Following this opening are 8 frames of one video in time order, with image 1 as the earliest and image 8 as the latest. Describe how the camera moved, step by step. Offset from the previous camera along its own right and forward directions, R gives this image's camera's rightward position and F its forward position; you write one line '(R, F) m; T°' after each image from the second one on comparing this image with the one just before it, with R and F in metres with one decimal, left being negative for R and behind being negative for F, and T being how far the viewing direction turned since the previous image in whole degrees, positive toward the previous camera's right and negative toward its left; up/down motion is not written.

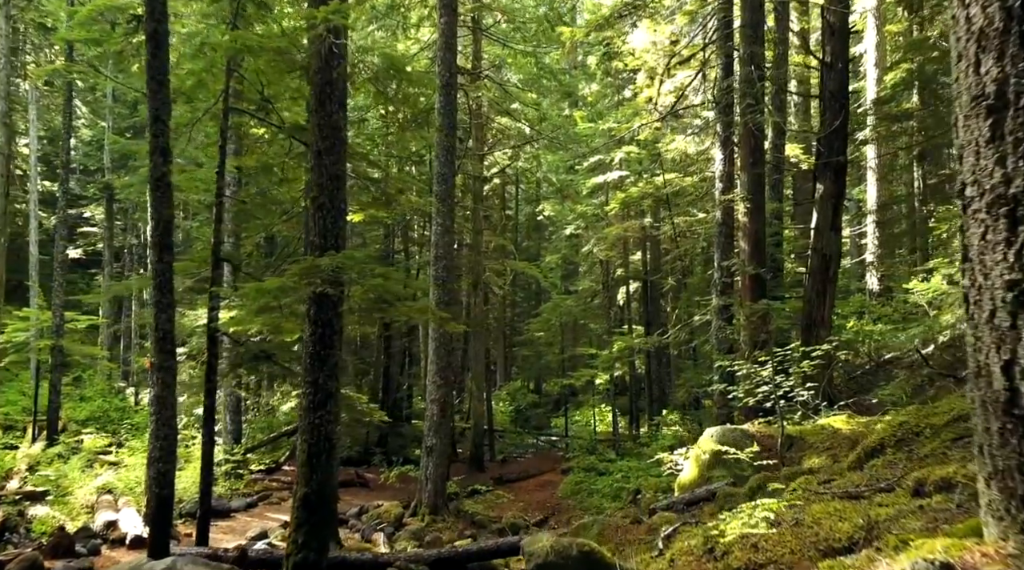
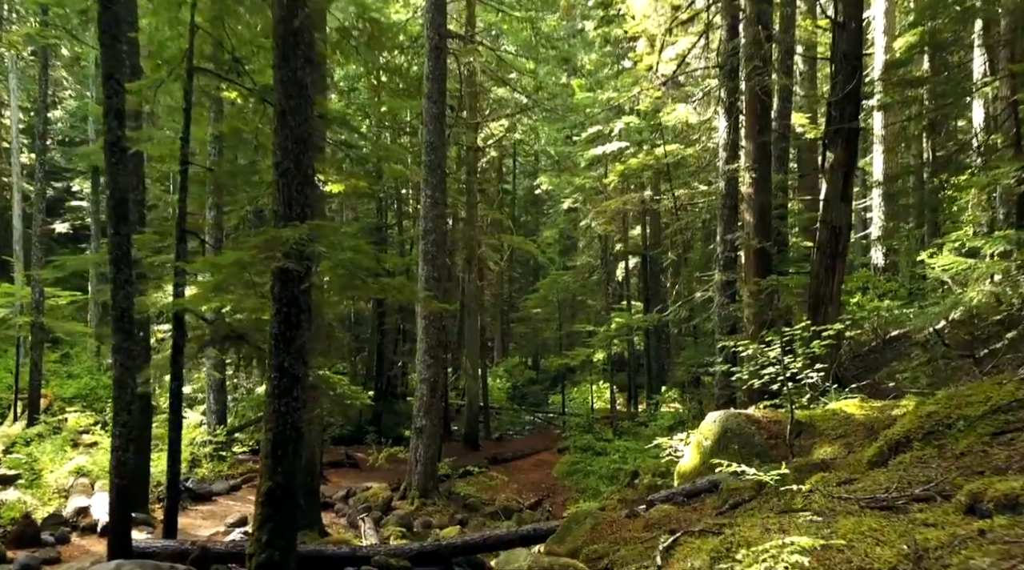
(+0.1, +0.8) m; 0°
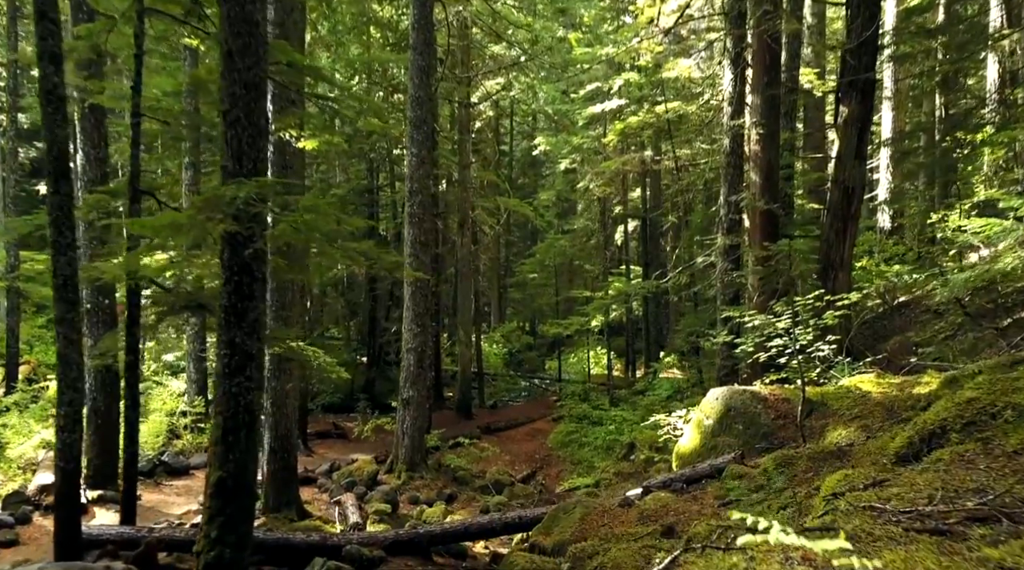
(+0.2, +0.9) m; 0°
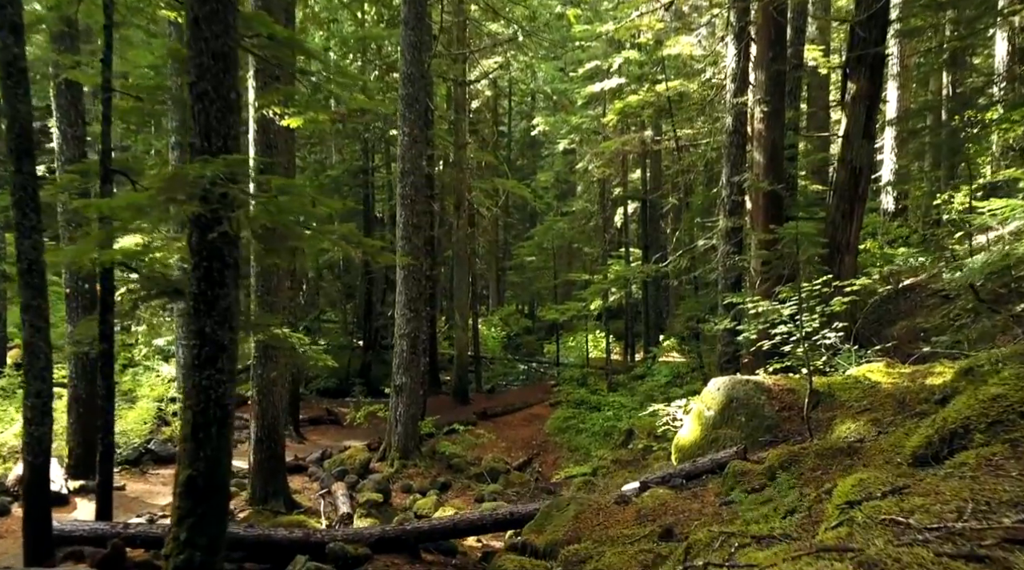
(+0.1, +0.5) m; 0°
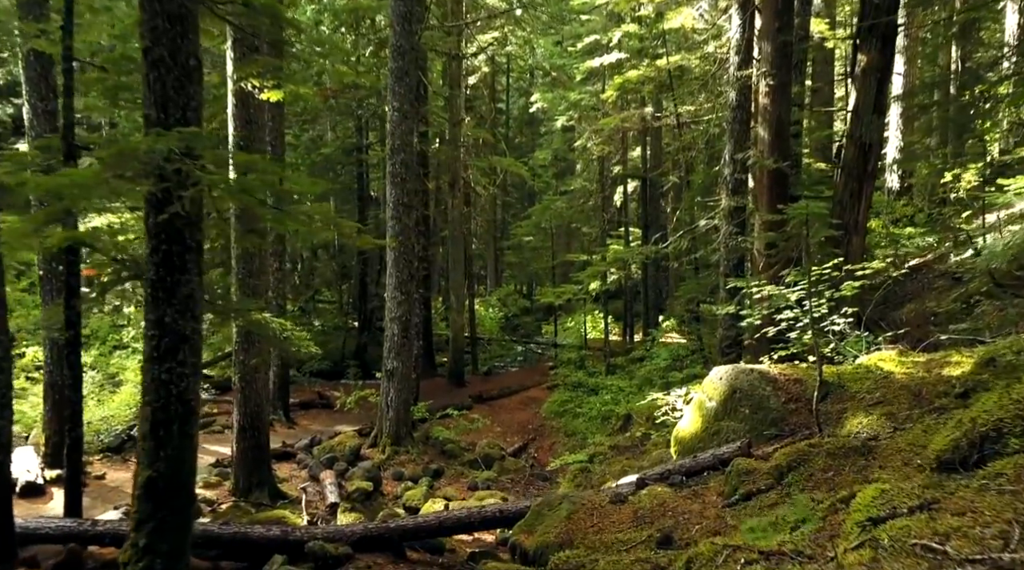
(+0.1, +0.5) m; 0°
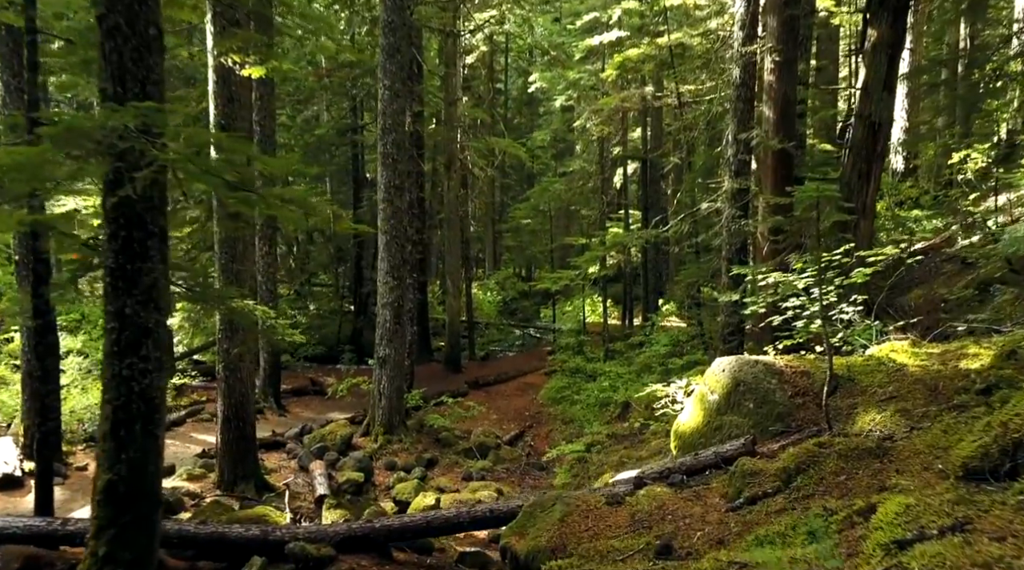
(+0.1, +0.4) m; 0°
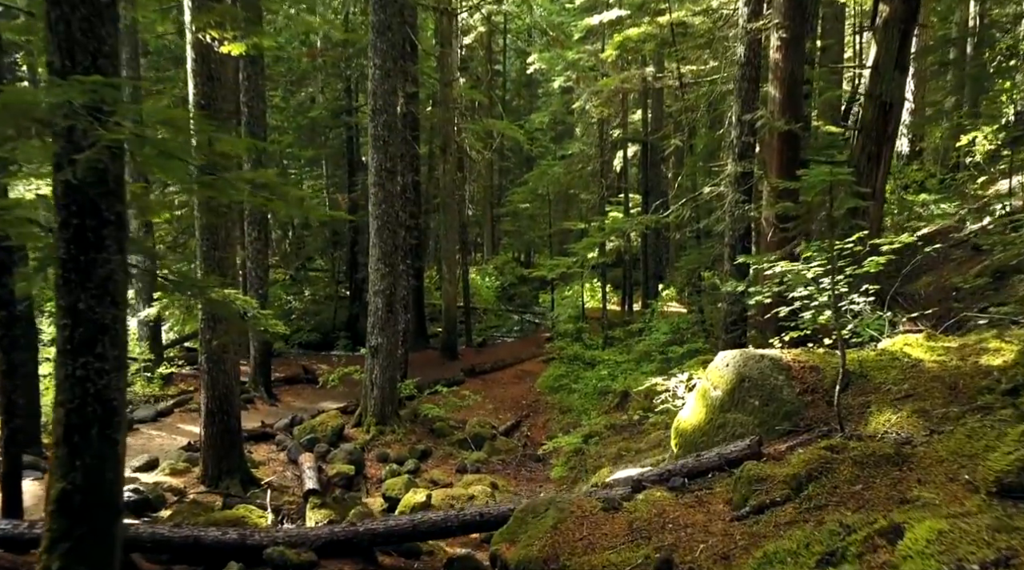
(+0.1, +0.5) m; 0°
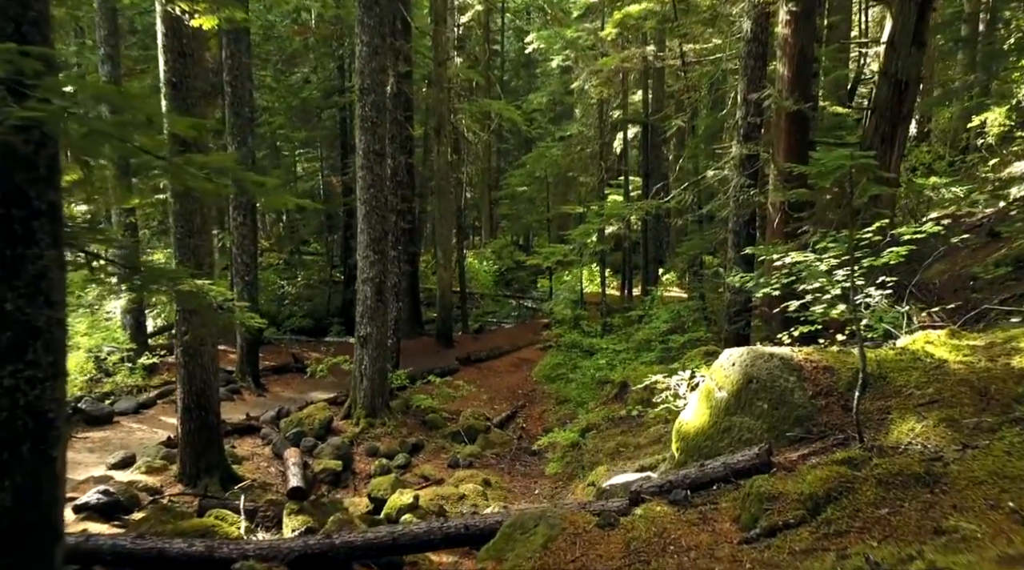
(+0.1, +0.6) m; 0°
